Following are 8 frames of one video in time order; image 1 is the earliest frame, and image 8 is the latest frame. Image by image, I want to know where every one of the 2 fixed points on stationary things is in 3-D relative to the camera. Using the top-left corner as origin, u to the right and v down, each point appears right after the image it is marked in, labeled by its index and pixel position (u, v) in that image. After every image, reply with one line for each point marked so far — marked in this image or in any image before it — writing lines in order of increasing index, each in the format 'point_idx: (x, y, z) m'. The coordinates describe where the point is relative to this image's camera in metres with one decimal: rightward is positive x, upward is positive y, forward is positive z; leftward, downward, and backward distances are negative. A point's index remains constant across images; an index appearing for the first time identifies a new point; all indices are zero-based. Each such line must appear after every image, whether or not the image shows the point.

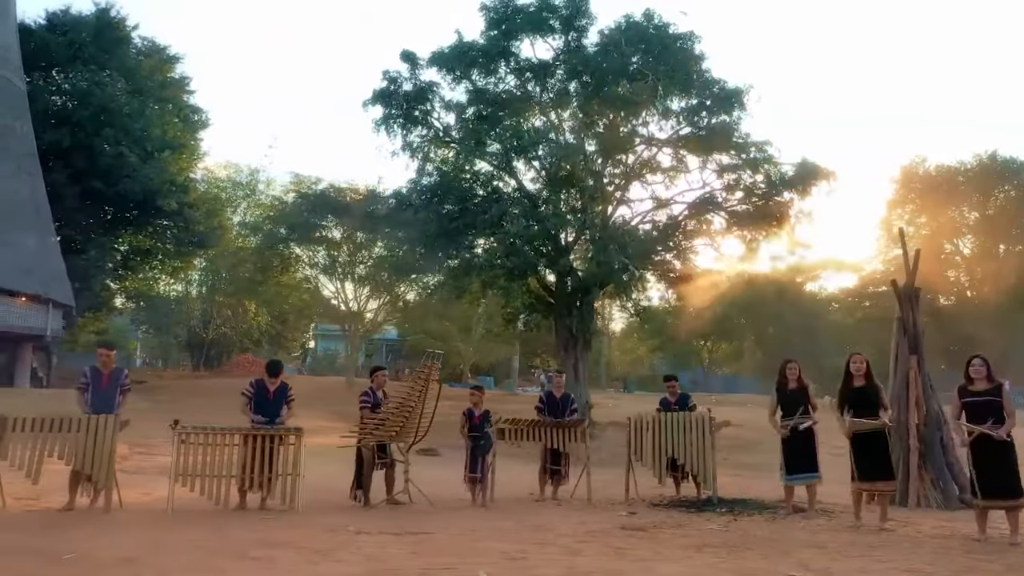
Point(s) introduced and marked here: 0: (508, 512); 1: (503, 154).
0: (0.0, -1.9, +7.7) m
1: (-0.1, +2.9, +19.7) m
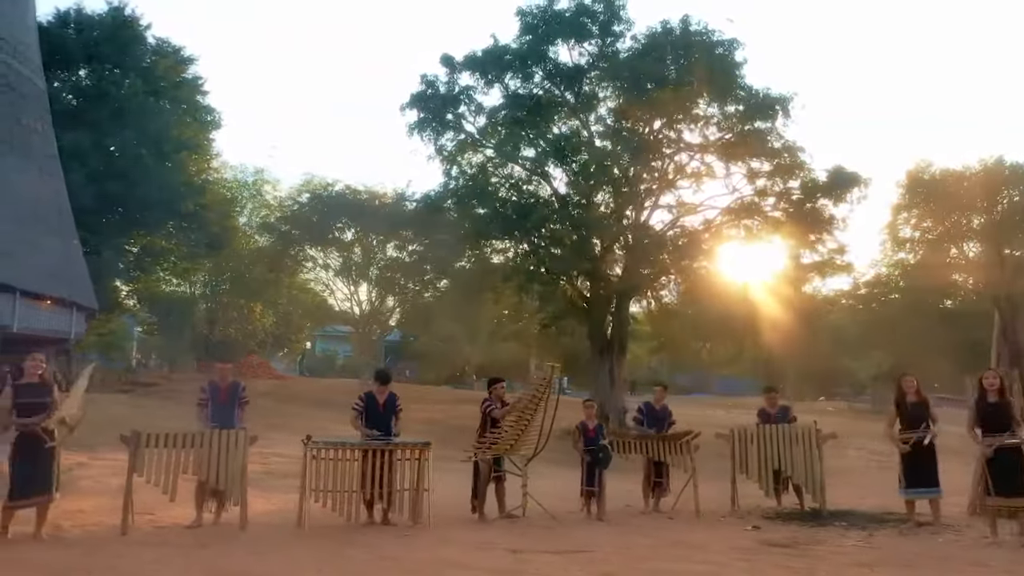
0: (+1.0, -2.0, +7.7) m
1: (+0.6, +2.8, +19.7) m
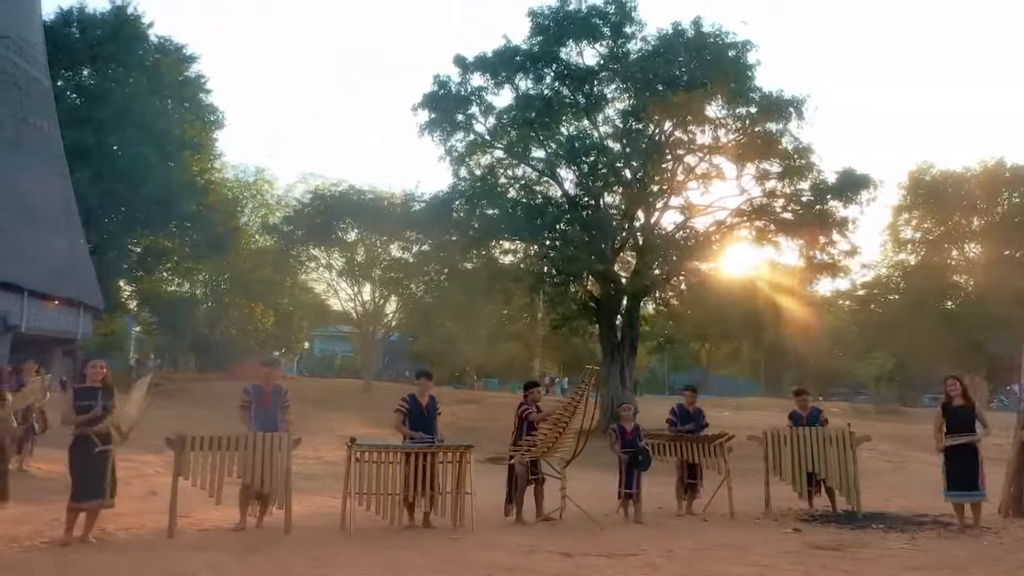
0: (+1.3, -2.0, +7.7) m
1: (+0.8, +2.7, +19.7) m
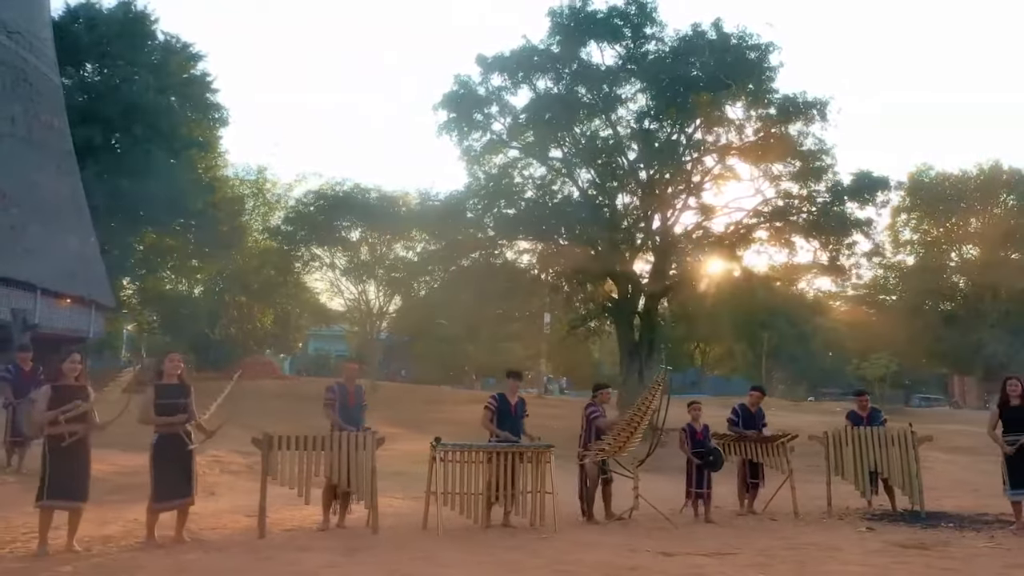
0: (+2.0, -2.0, +7.7) m
1: (+1.2, +2.7, +19.8) m
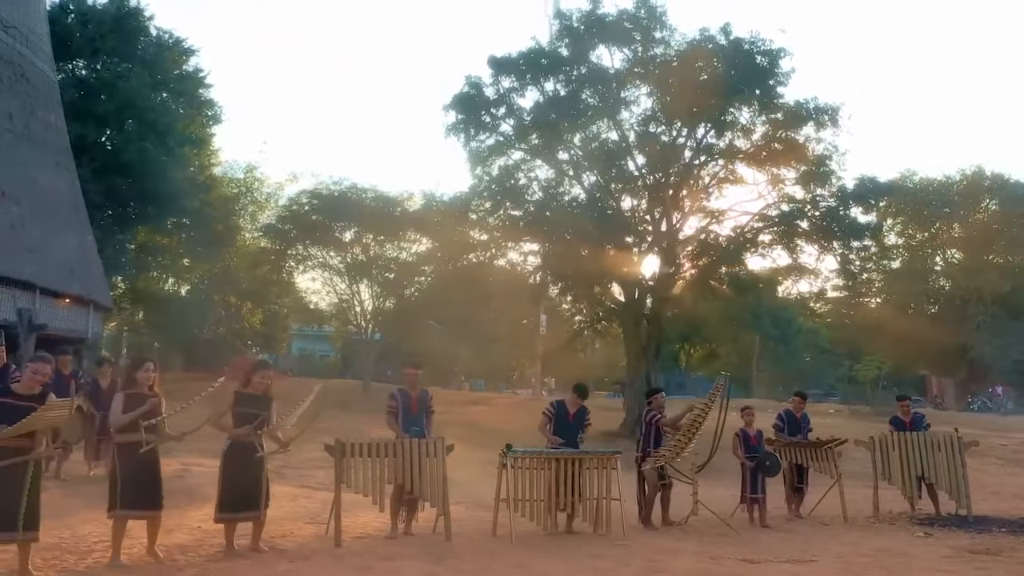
0: (+2.5, -2.1, +7.8) m
1: (+1.4, +2.7, +19.8) m
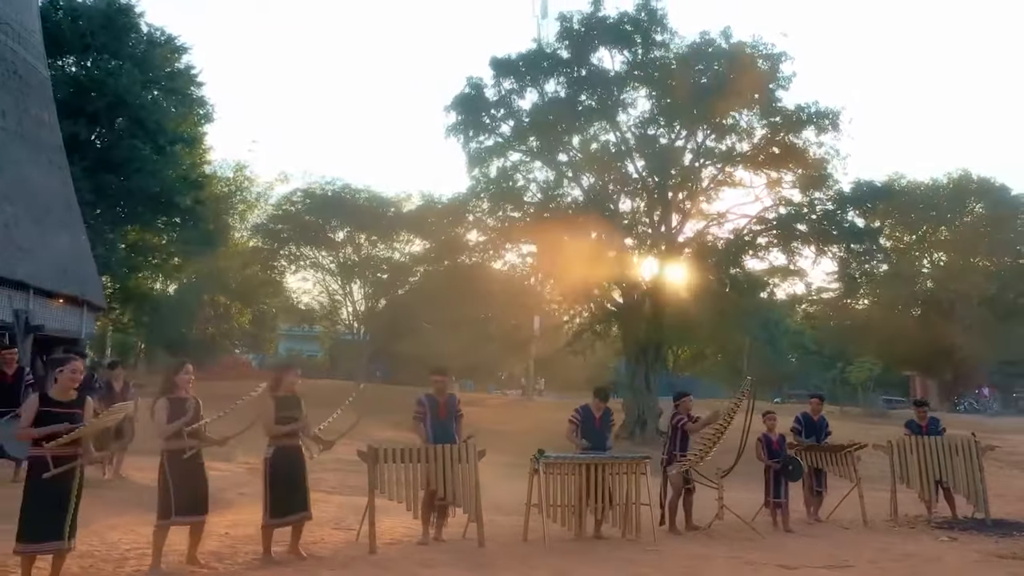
0: (+2.7, -2.1, +7.8) m
1: (+1.3, +2.7, +19.8) m
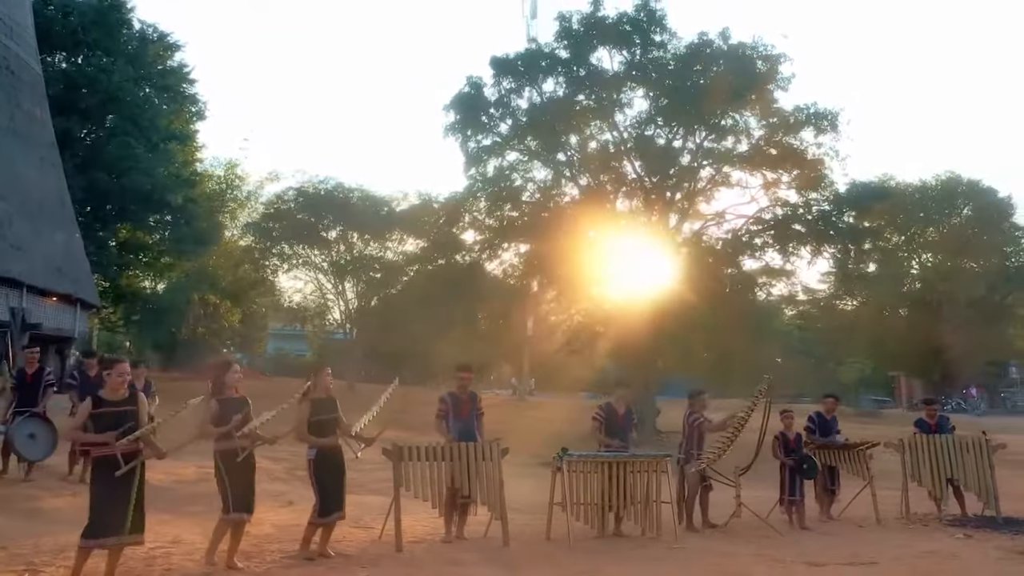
0: (+2.9, -2.1, +7.9) m
1: (+1.3, +2.7, +19.8) m
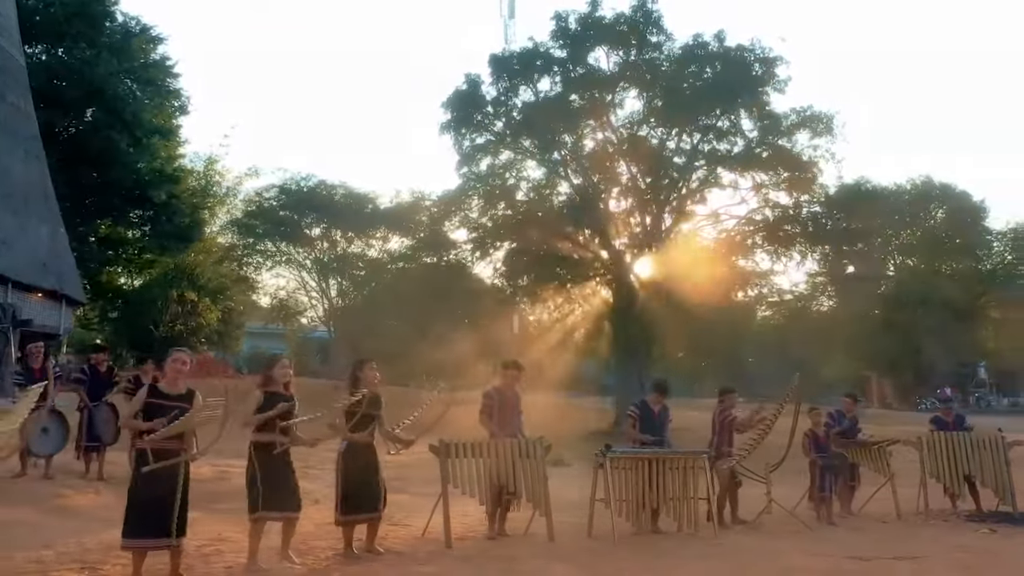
0: (+3.1, -2.1, +8.0) m
1: (+1.2, +2.7, +19.9) m
